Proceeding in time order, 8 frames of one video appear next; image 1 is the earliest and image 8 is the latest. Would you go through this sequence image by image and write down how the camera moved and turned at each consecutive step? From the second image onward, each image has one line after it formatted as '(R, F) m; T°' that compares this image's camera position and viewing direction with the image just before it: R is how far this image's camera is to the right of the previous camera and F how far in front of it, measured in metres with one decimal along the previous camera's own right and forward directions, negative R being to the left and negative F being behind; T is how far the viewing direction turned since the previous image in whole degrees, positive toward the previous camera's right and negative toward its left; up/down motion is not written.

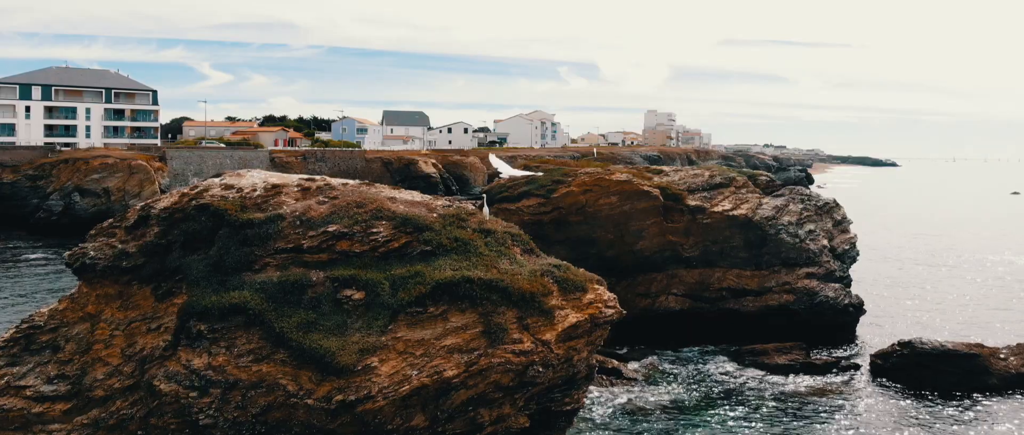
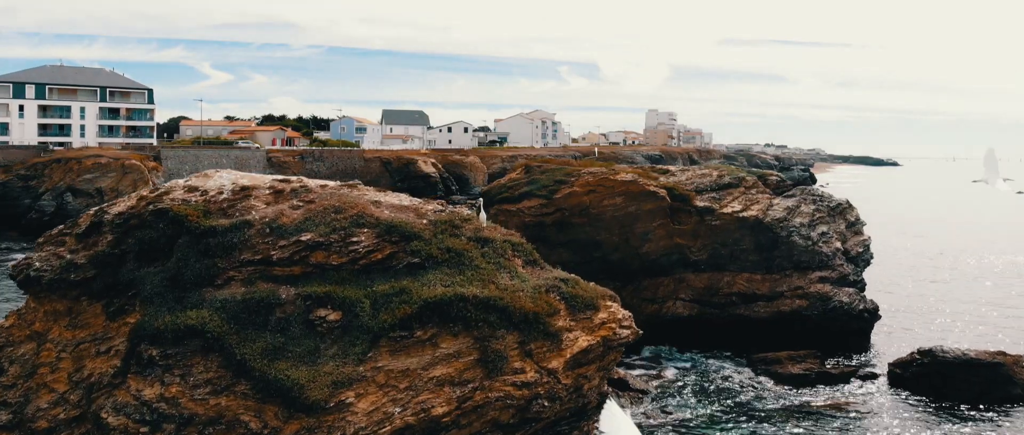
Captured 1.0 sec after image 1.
(0.0, +1.3) m; 0°
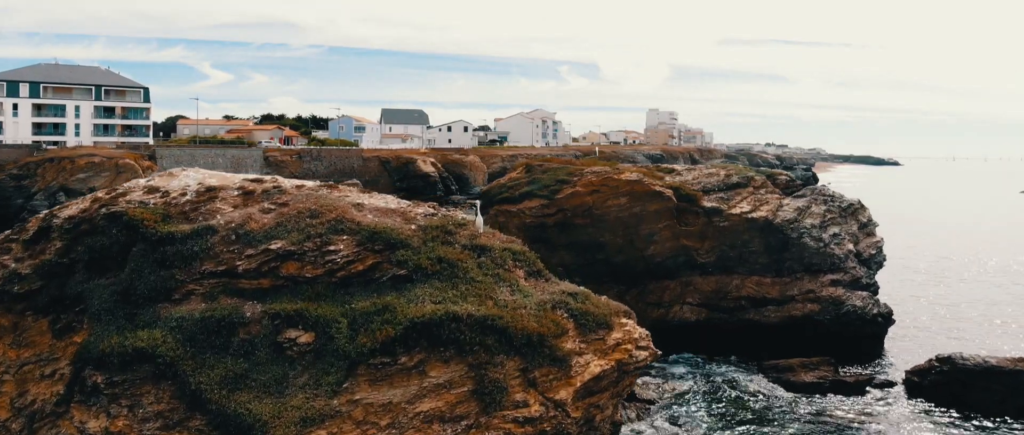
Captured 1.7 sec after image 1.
(0.0, +1.1) m; 0°
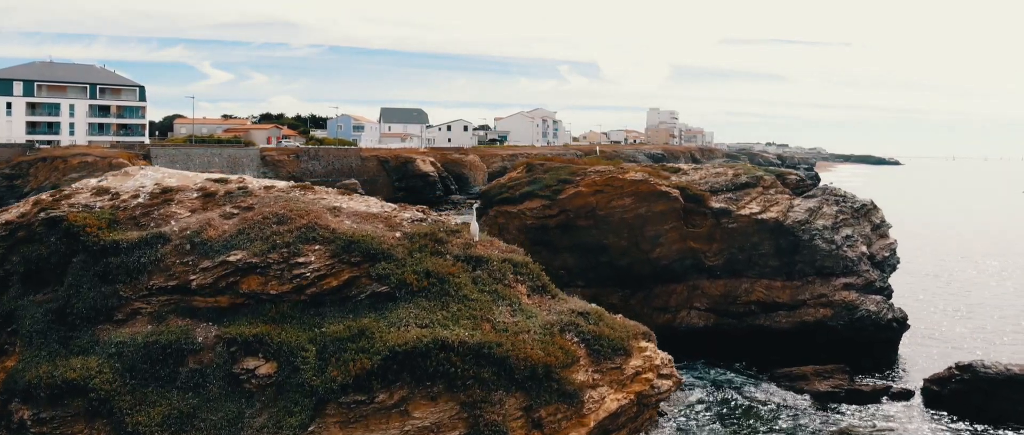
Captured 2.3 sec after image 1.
(0.0, +1.1) m; 0°
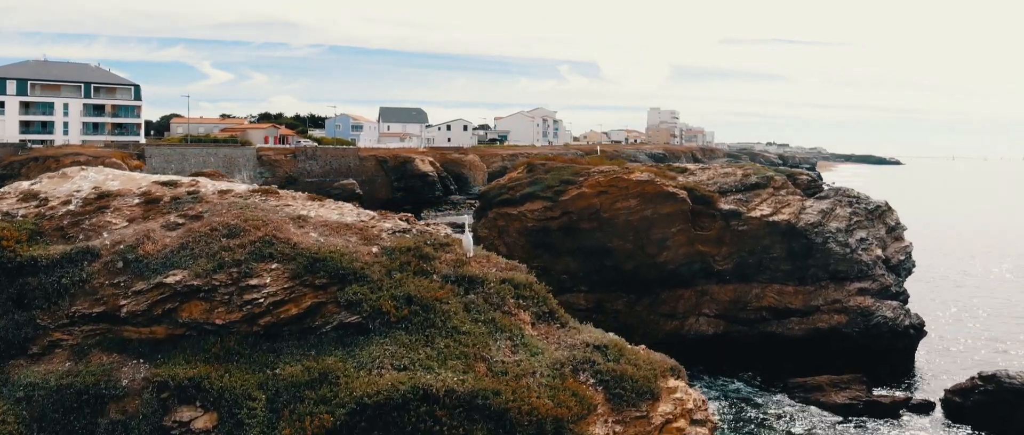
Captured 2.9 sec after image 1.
(0.0, +1.2) m; 0°
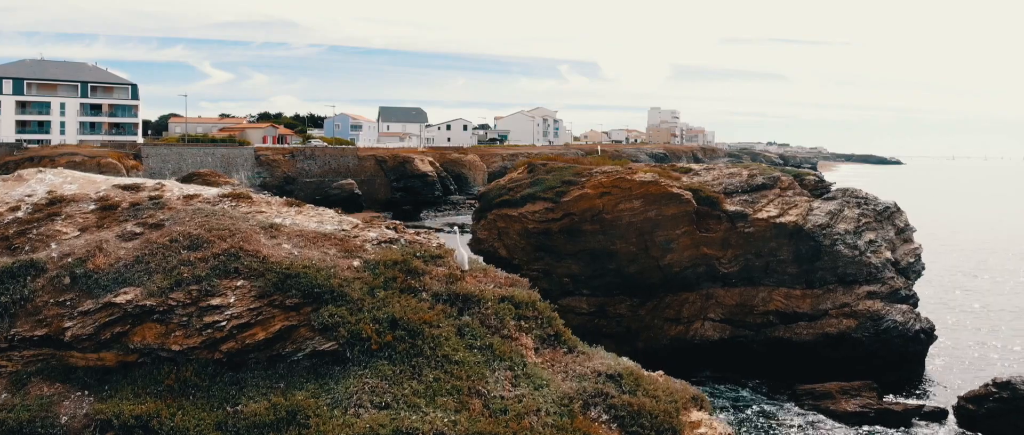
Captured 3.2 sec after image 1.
(0.0, +0.7) m; 0°
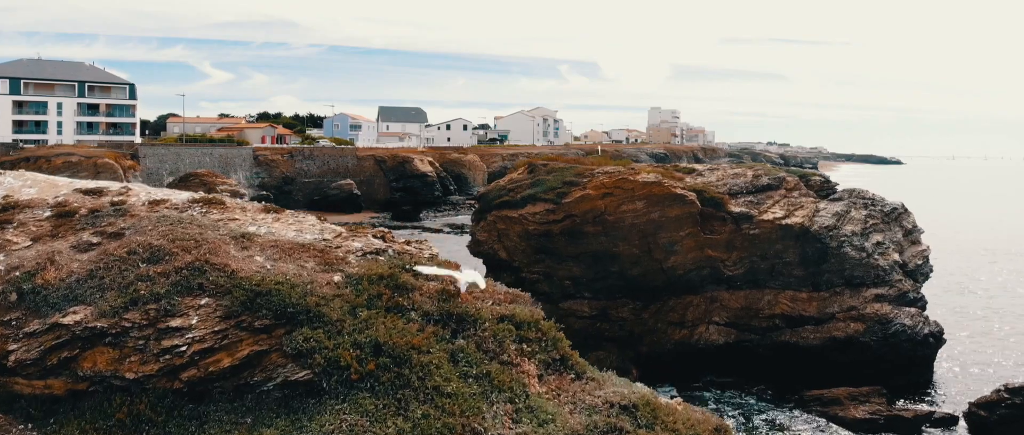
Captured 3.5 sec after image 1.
(0.0, +0.5) m; 0°
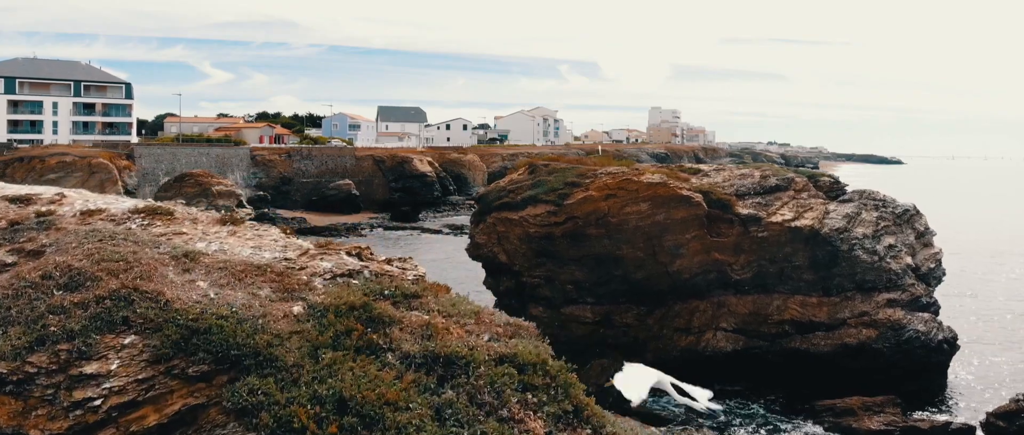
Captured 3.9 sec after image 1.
(0.0, +0.8) m; 0°
